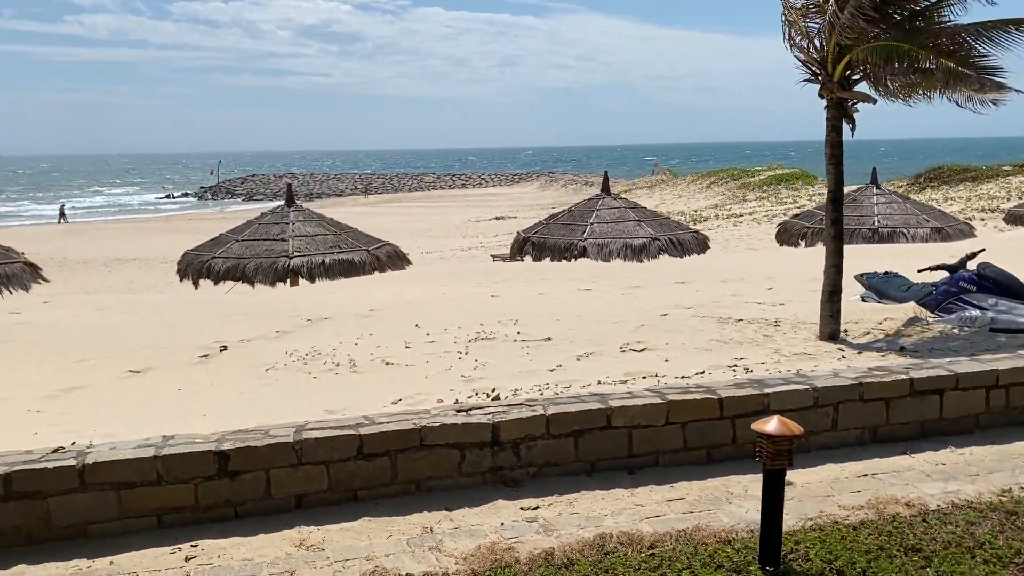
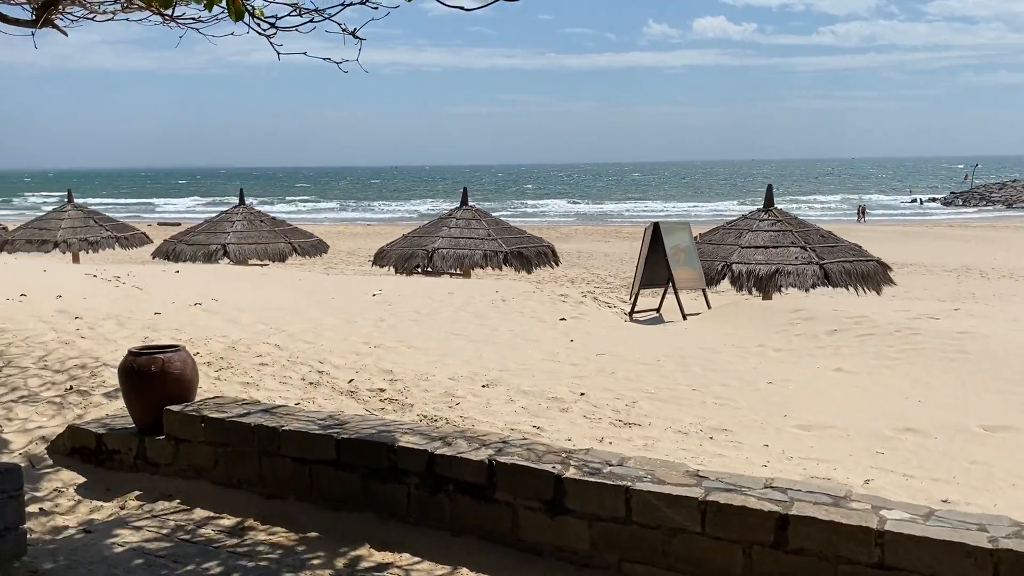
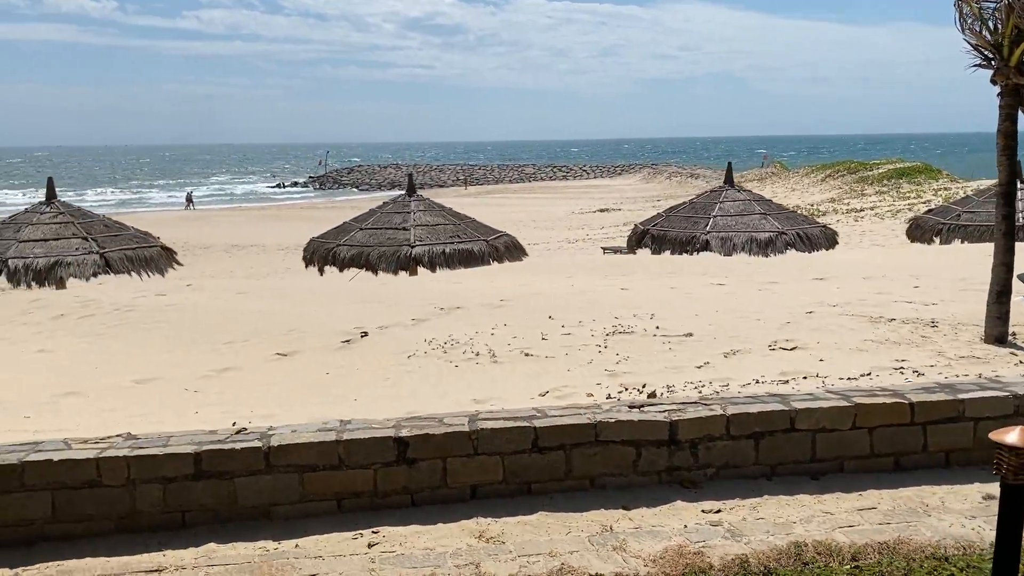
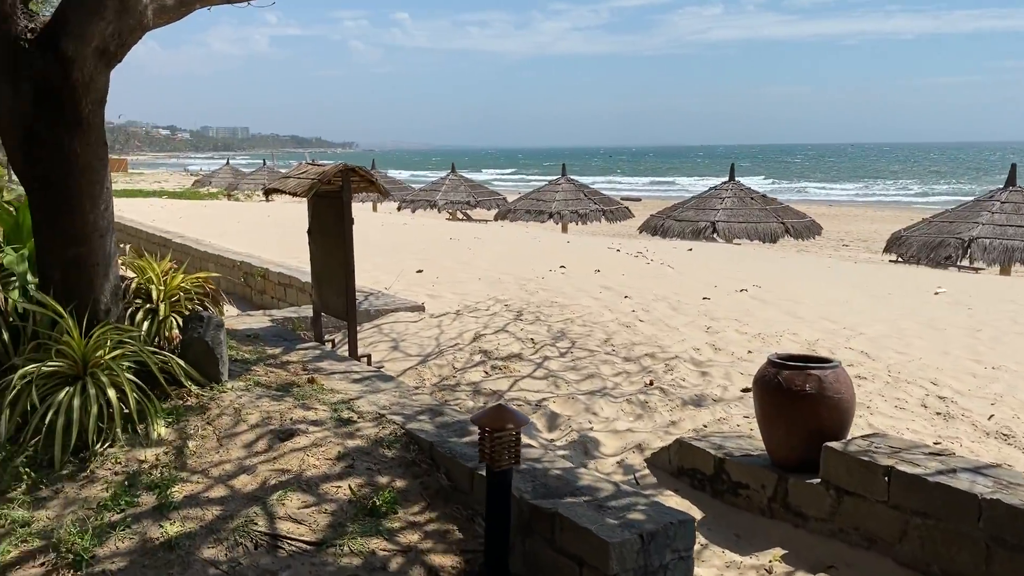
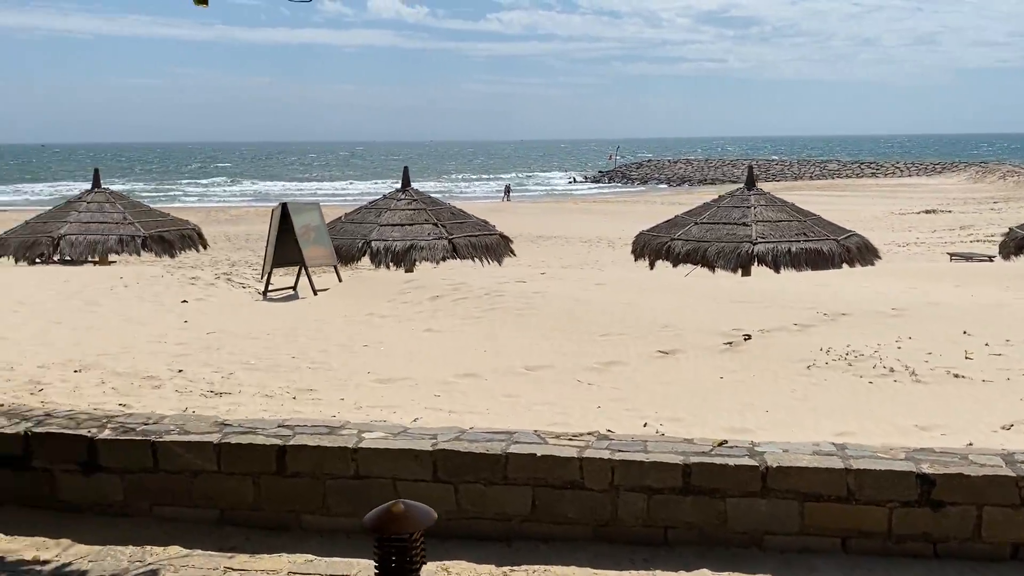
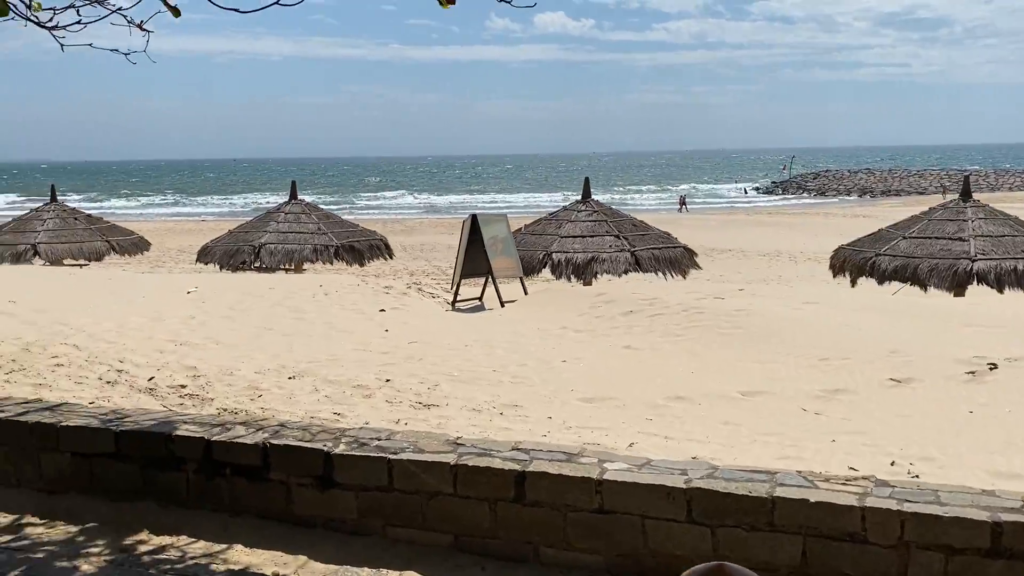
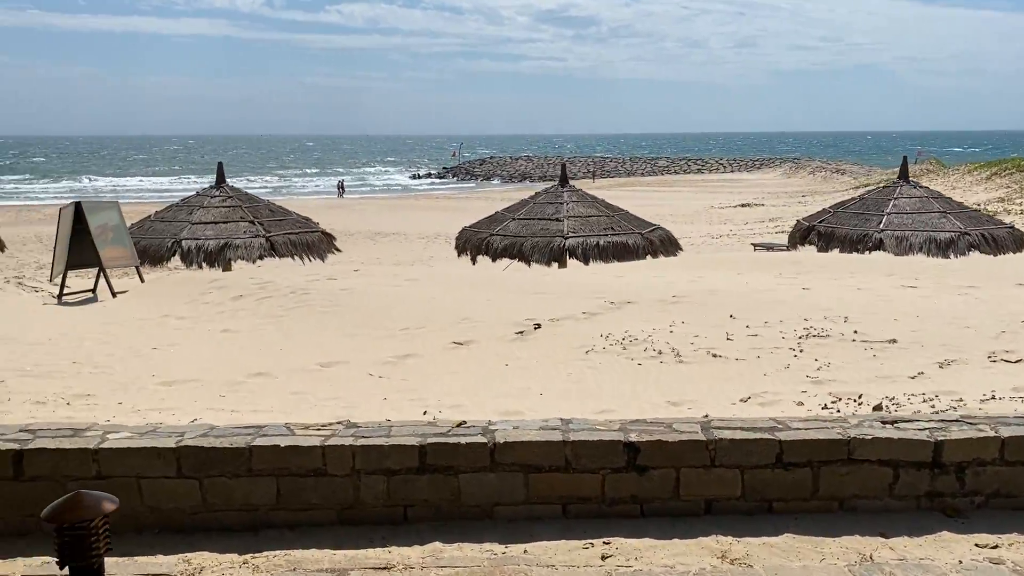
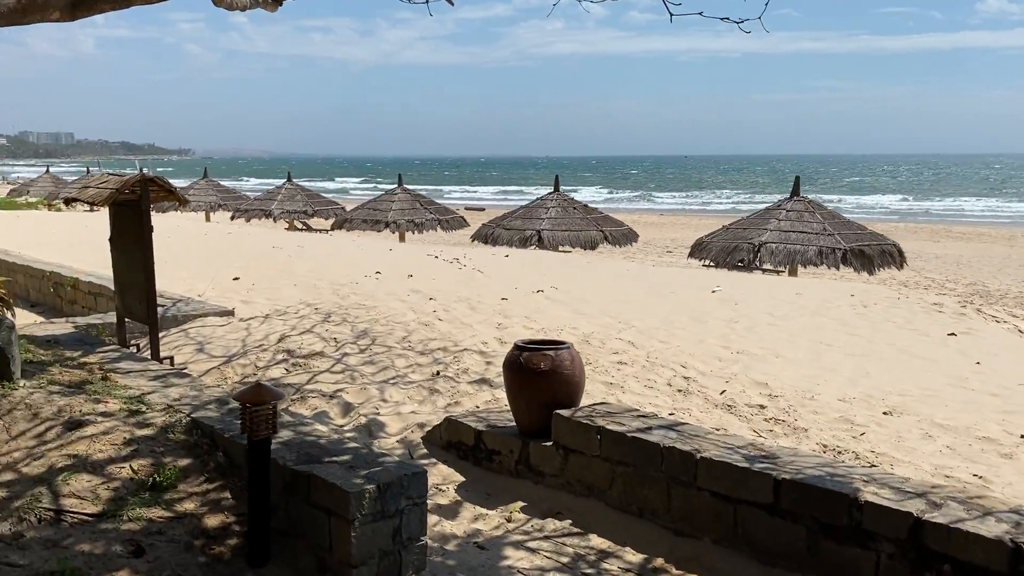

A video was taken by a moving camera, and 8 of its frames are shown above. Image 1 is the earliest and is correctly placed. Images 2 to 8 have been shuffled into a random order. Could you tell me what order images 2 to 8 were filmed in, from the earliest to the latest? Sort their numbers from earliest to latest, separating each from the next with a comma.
3, 7, 5, 6, 2, 8, 4
